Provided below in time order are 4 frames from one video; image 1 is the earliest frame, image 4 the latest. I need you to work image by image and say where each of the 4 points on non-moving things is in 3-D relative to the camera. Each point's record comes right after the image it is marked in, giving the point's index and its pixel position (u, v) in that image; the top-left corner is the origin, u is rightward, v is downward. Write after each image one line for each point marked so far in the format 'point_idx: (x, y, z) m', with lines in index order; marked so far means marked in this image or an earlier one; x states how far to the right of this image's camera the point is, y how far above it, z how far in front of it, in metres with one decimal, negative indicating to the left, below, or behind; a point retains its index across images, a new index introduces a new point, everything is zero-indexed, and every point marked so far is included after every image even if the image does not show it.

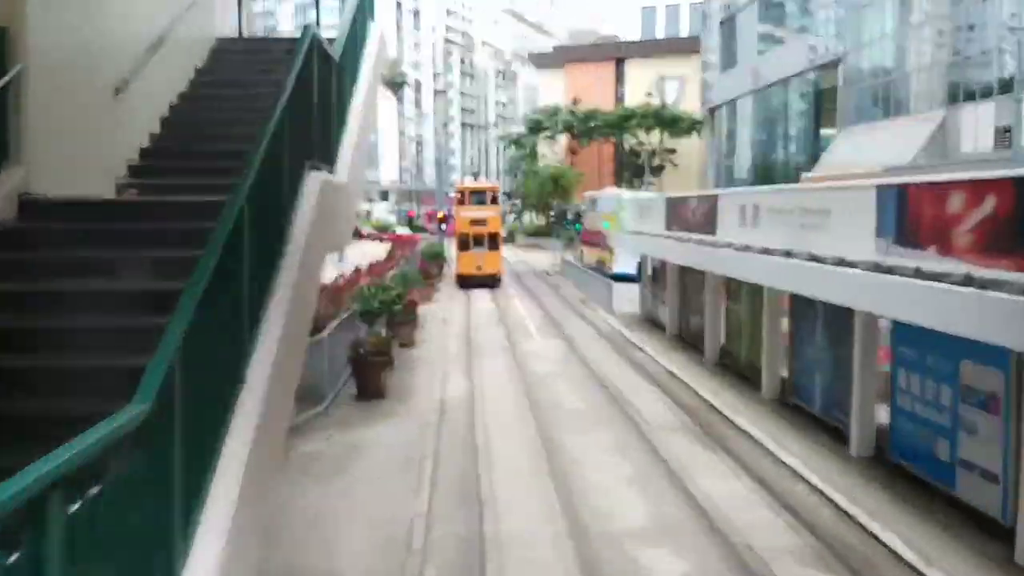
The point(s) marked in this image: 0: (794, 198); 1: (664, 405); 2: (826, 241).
0: (+4.6, +1.5, +13.4) m
1: (+2.8, -2.1, +14.9) m
2: (+4.7, +0.7, +12.3) m
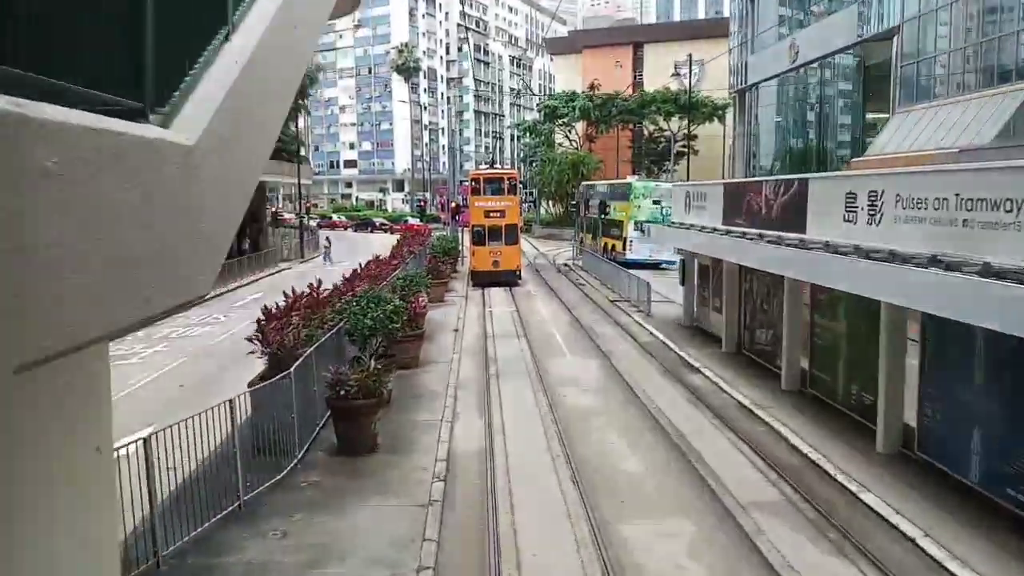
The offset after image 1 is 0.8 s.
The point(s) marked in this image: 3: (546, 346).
0: (+5.0, +1.2, +9.4) m
1: (+3.2, -2.4, +10.9) m
2: (+5.1, +0.4, +8.3) m
3: (+0.8, -1.4, +19.5) m
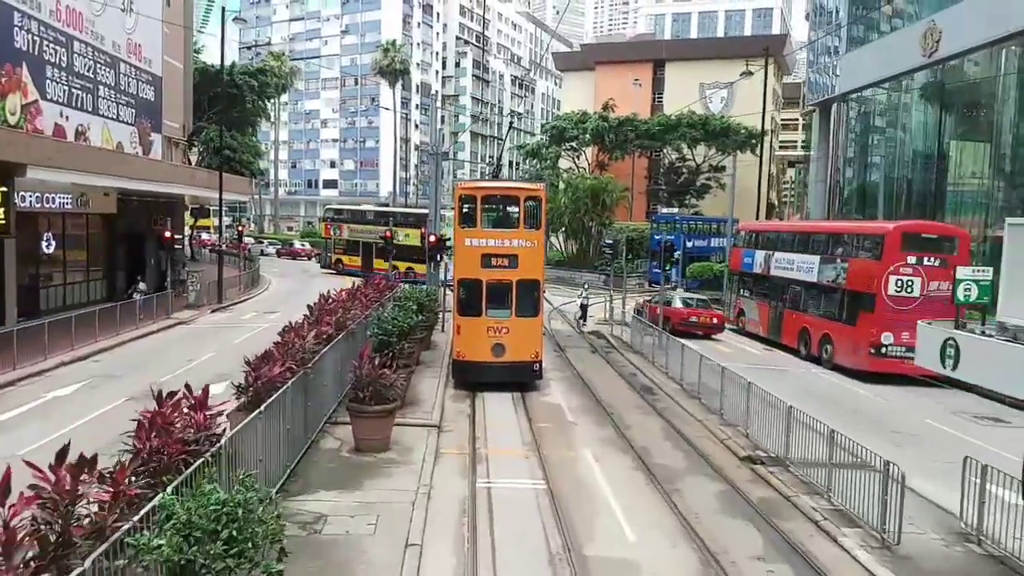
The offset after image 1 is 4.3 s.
0: (+5.6, -0.5, -4.6) m
1: (+3.6, -4.0, -3.2) m
2: (+5.7, -1.2, -5.7) m
3: (+1.2, -3.2, +5.3) m
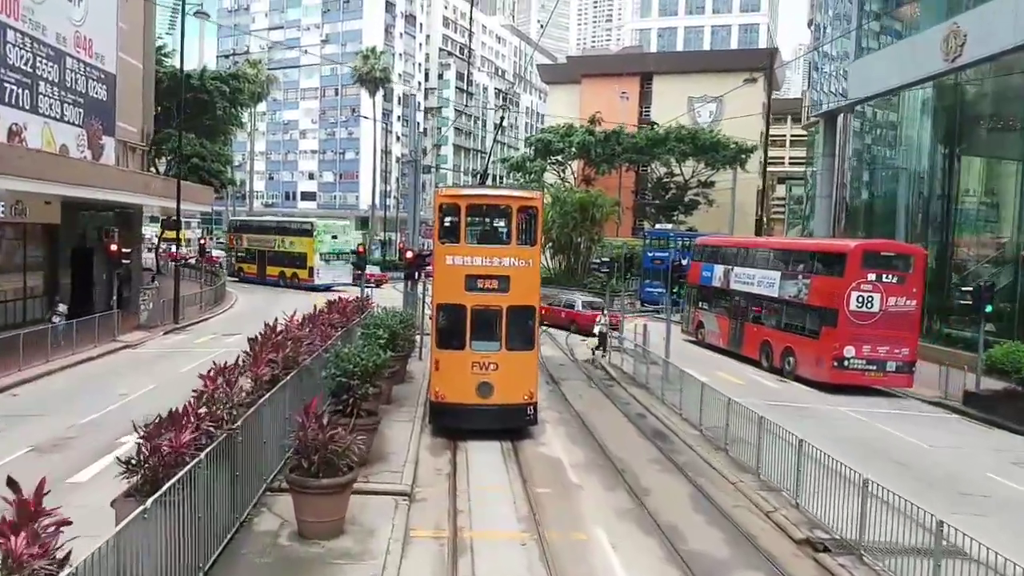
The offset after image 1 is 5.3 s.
0: (+5.9, -0.6, -7.4) m
1: (+3.9, -4.2, -6.1) m
2: (+6.0, -1.3, -8.5) m
3: (+1.3, -3.5, +2.4) m
